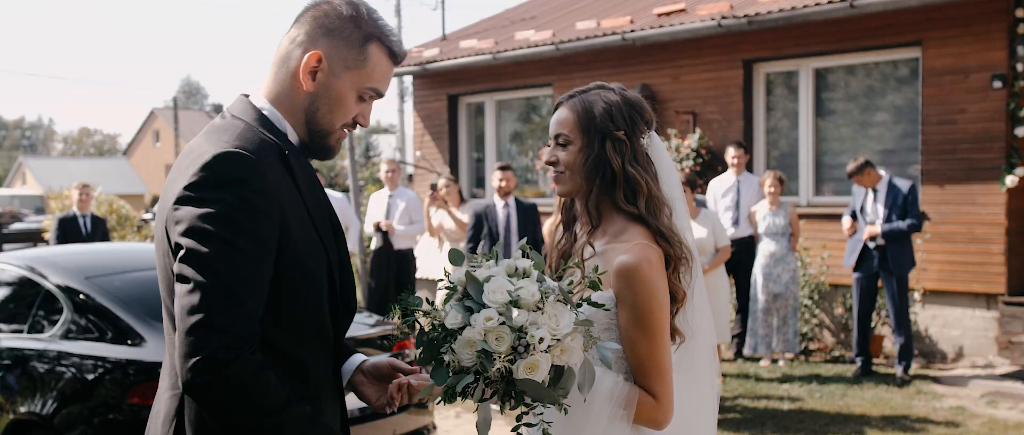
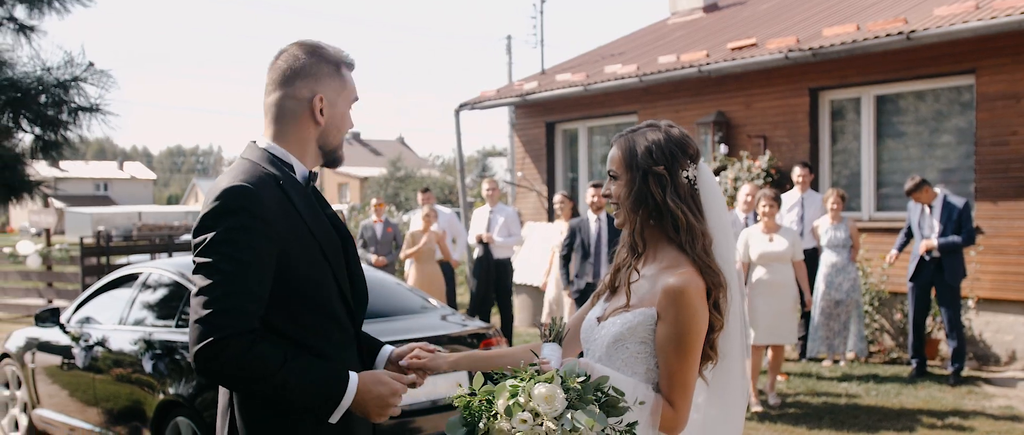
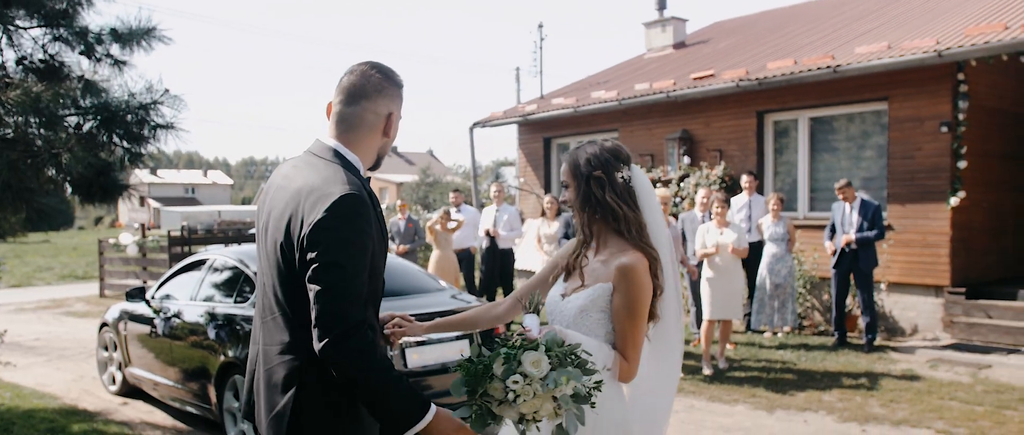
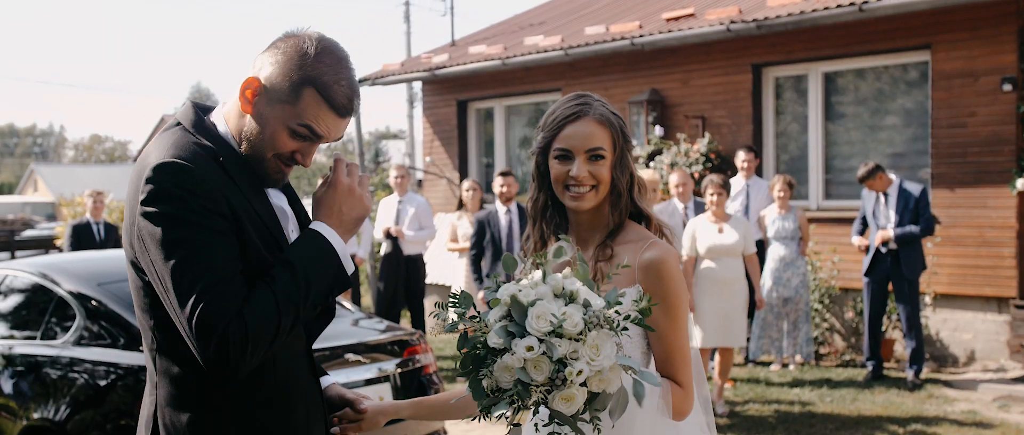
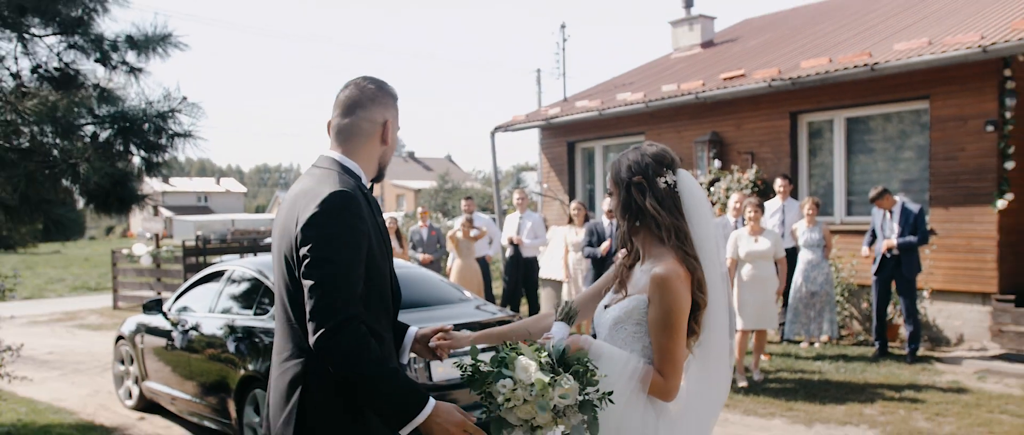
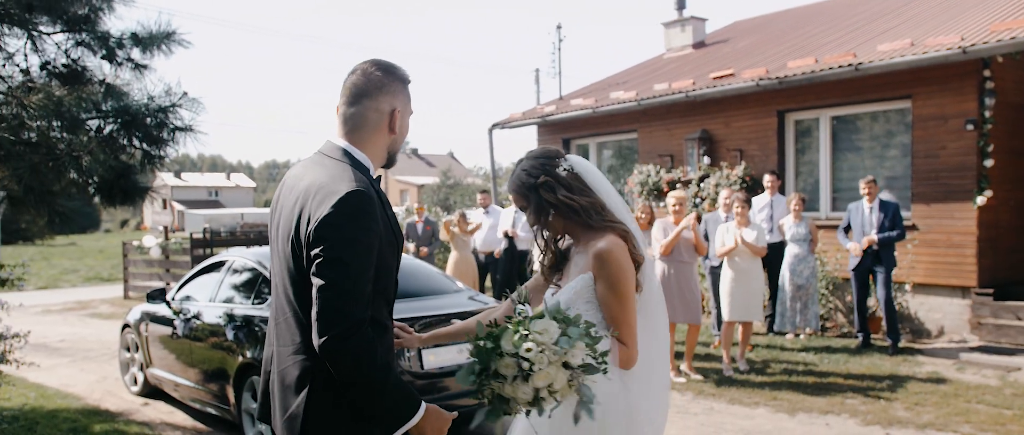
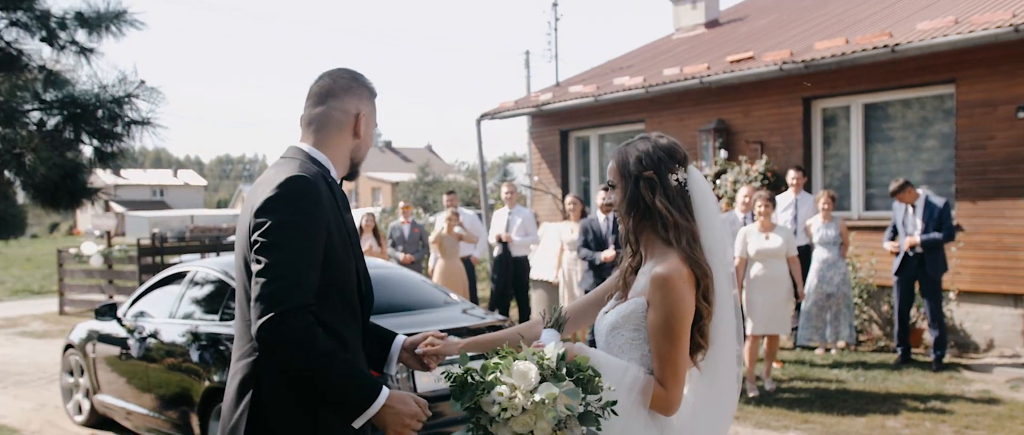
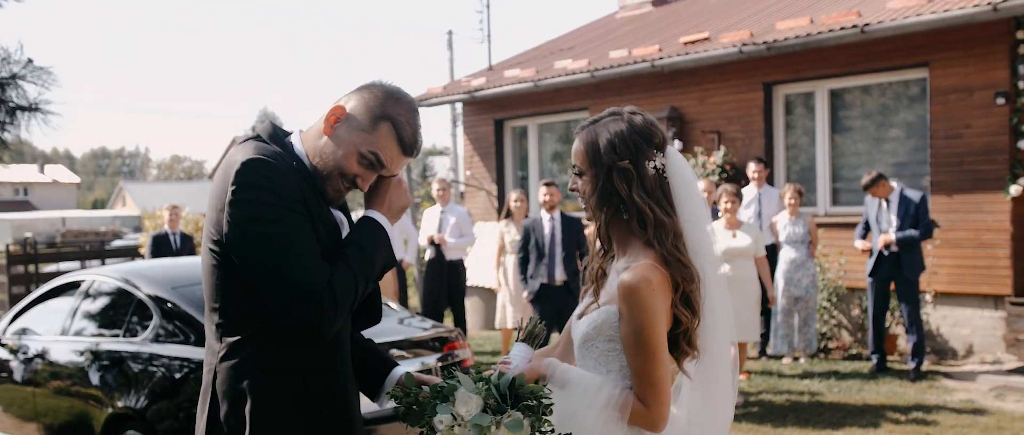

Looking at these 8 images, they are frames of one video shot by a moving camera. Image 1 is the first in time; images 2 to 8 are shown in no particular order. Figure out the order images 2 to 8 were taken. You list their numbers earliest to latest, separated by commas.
4, 8, 2, 7, 5, 3, 6
